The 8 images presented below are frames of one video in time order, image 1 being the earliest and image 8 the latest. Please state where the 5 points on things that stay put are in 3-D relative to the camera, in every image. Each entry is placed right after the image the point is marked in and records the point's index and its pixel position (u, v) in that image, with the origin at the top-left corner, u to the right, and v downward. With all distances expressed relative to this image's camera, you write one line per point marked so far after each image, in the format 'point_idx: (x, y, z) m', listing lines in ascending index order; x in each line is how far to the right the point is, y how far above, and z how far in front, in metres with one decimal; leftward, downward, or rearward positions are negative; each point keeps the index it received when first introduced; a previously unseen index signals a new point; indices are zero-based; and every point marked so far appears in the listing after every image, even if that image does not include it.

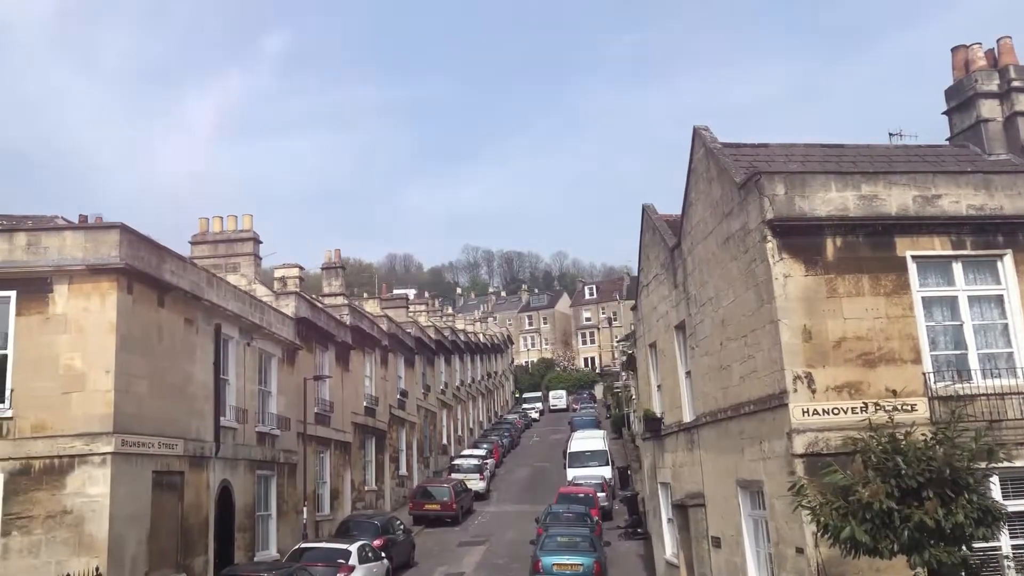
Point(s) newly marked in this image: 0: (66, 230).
0: (-7.2, +0.9, +13.0) m
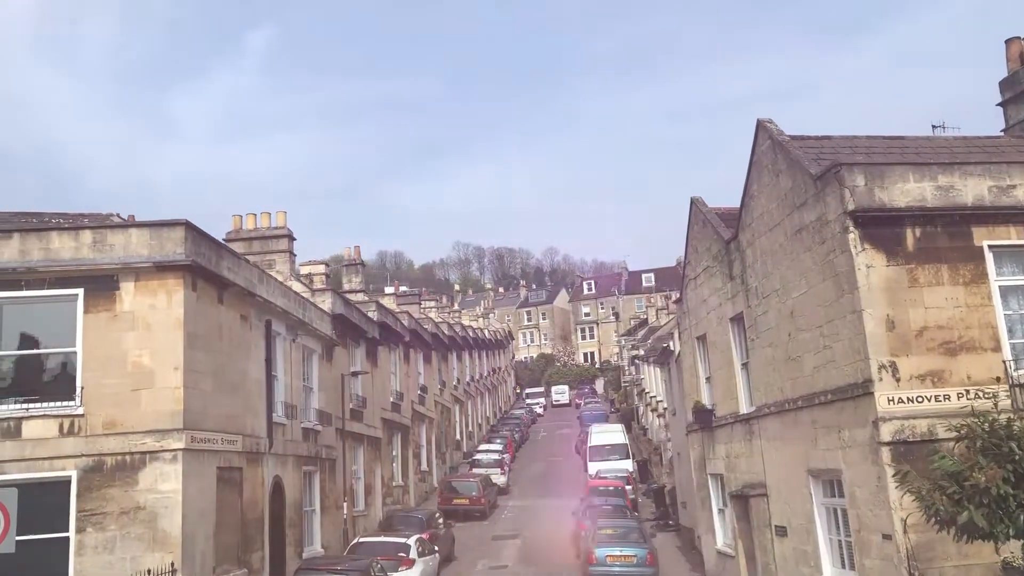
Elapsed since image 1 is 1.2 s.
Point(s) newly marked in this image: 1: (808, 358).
0: (-6.1, +1.0, +13.0) m
1: (+4.3, -1.0, +11.7) m
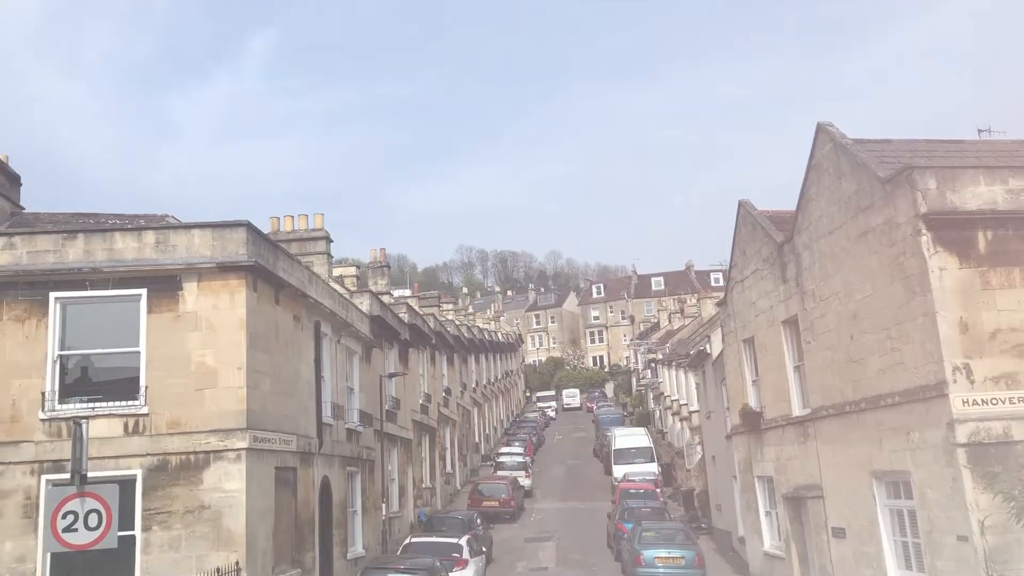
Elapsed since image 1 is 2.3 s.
0: (-5.2, +1.0, +13.1) m
1: (+5.3, -1.1, +11.8) m
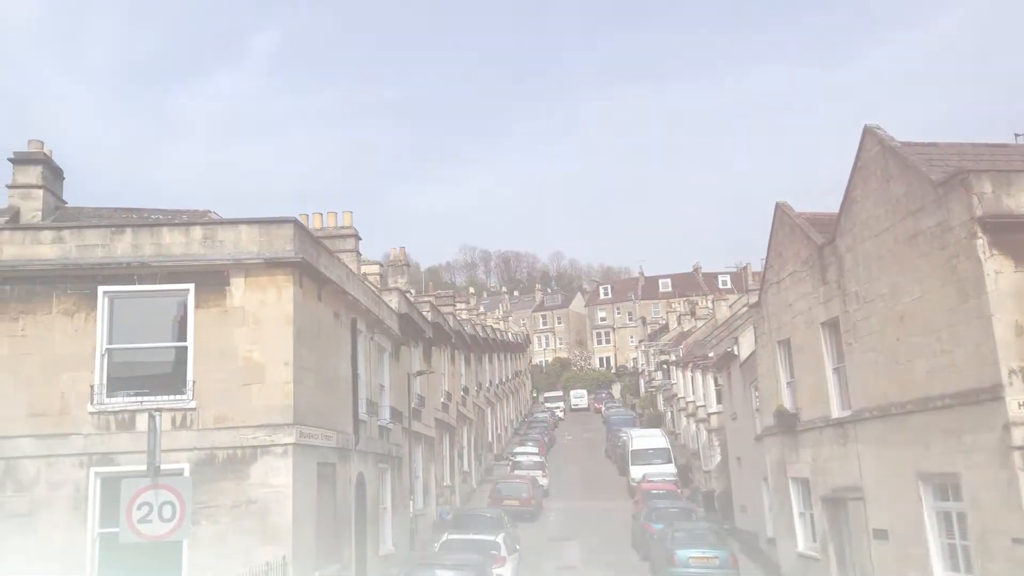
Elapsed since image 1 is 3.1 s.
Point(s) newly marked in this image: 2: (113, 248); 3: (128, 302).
0: (-4.4, +1.0, +13.2) m
1: (+6.0, -1.1, +11.8) m
2: (-6.4, +0.6, +13.0) m
3: (-6.2, -0.2, +13.0) m
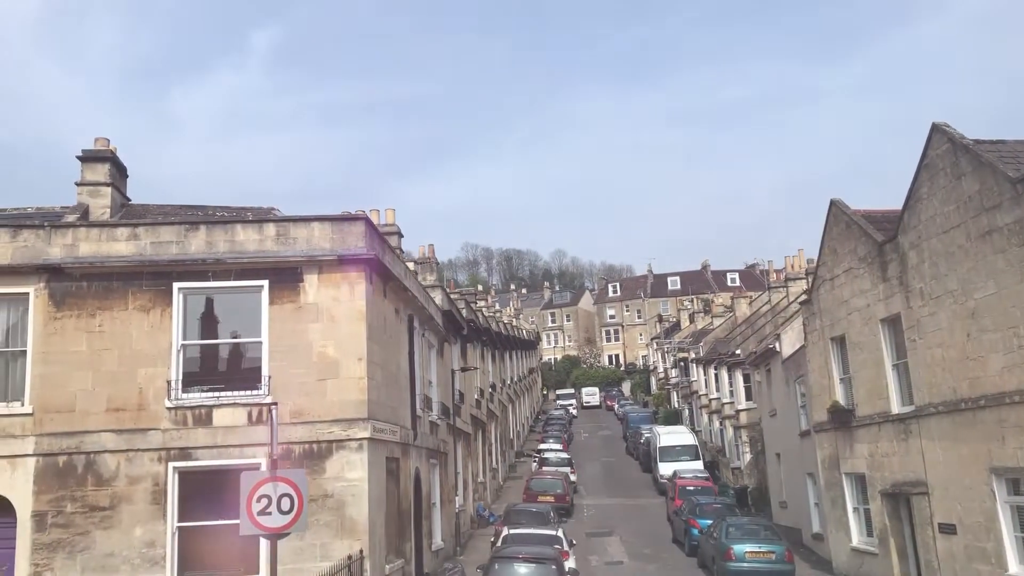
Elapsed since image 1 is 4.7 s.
0: (-3.3, +1.1, +13.3) m
1: (+7.1, -1.0, +11.9) m
2: (-5.3, +0.7, +13.1) m
3: (-5.1, -0.2, +13.1) m
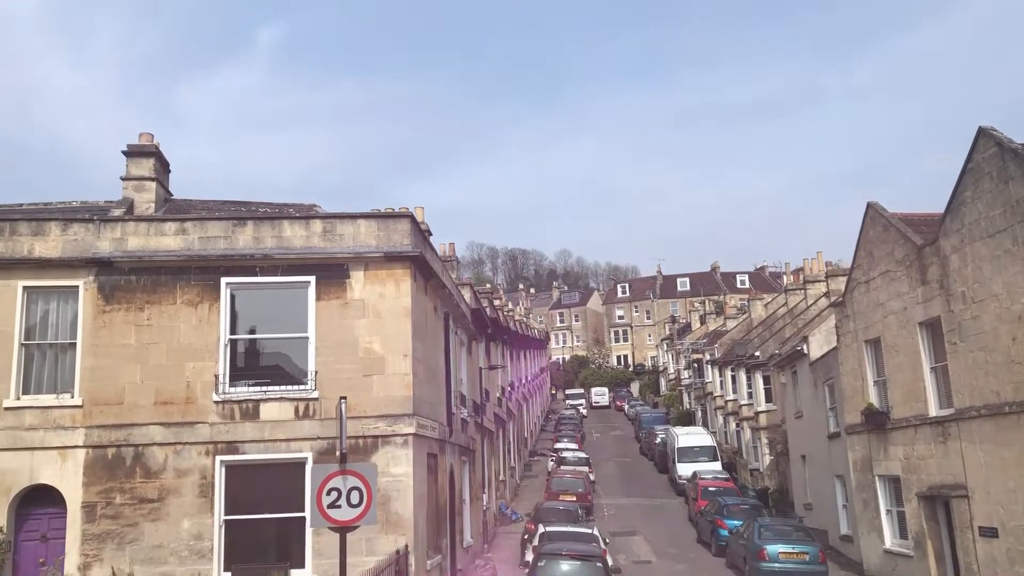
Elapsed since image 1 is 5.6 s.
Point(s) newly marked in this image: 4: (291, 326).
0: (-2.5, +1.2, +13.4) m
1: (+7.8, -1.1, +12.0) m
2: (-4.5, +0.8, +13.2) m
3: (-4.3, -0.1, +13.2) m
4: (-3.6, -0.6, +13.1) m
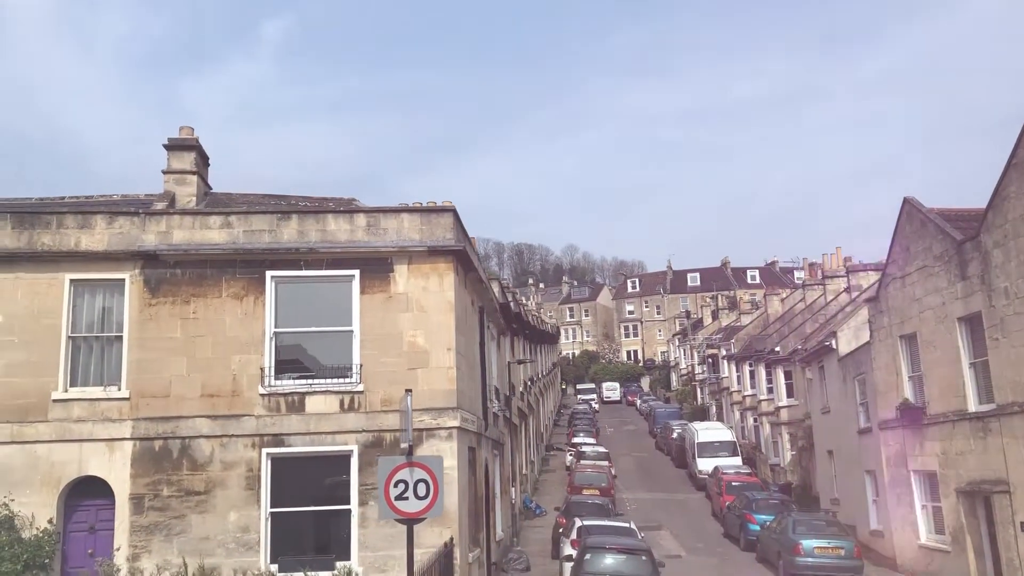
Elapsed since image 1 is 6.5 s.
0: (-1.8, +1.3, +13.4) m
1: (+8.5, -1.0, +11.9) m
2: (-3.8, +0.9, +13.3) m
3: (-3.6, 0.0, +13.3) m
4: (-2.9, -0.5, +13.2) m
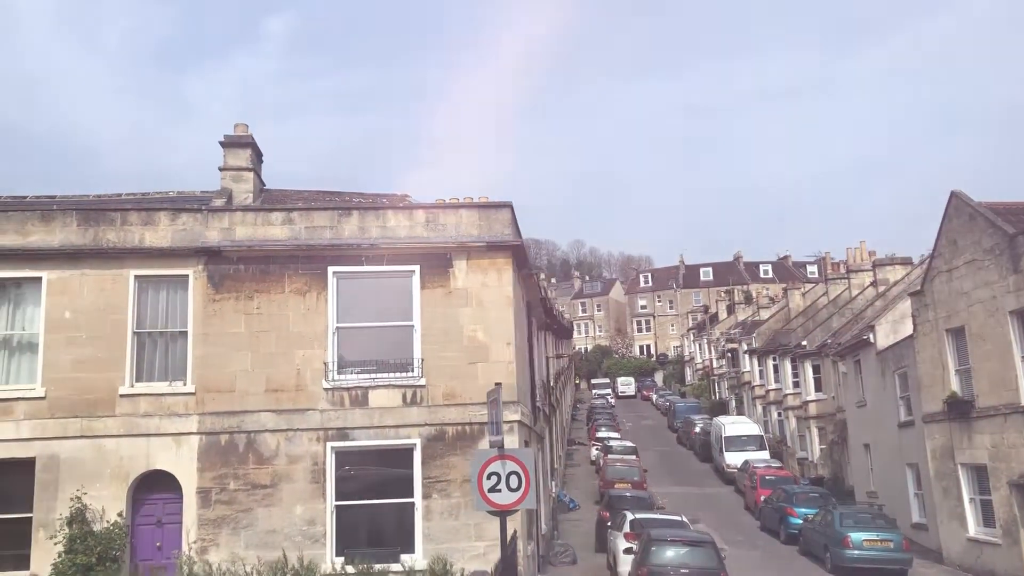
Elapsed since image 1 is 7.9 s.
0: (-0.8, +1.3, +13.5) m
1: (+9.5, -0.9, +12.0) m
2: (-2.9, +1.0, +13.4) m
3: (-2.6, +0.1, +13.4) m
4: (-1.9, -0.4, +13.3) m
